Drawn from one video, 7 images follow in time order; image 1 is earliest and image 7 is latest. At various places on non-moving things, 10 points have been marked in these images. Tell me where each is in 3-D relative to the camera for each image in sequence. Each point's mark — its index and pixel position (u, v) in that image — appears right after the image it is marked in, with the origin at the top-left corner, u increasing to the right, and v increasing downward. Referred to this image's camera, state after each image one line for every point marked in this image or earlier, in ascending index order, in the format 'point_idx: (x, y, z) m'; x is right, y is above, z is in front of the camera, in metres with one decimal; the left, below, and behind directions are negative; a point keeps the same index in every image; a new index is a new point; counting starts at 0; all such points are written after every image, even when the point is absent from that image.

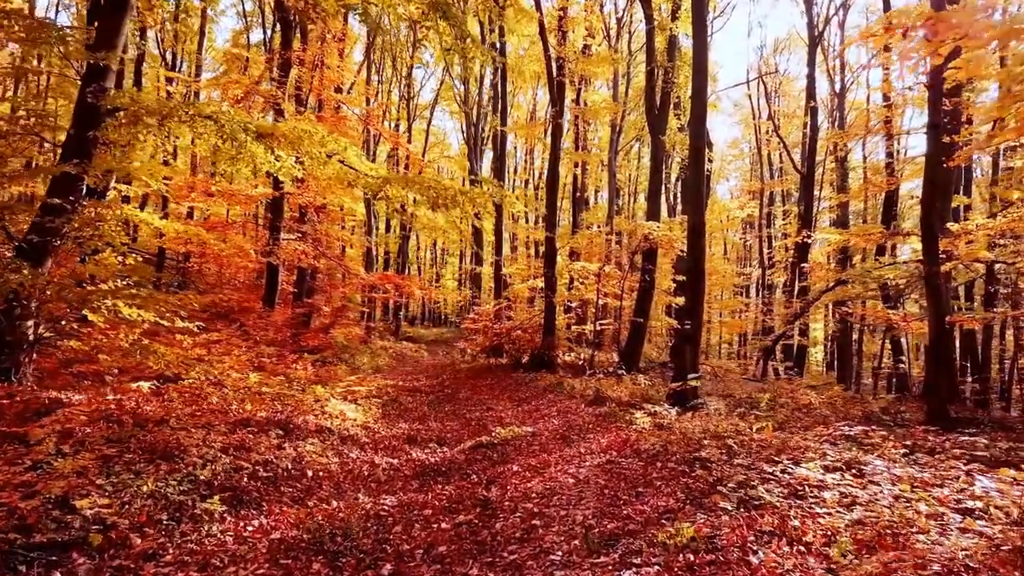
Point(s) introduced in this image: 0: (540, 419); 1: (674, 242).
0: (+0.4, -1.9, +11.4) m
1: (+3.7, +1.0, +17.8) m
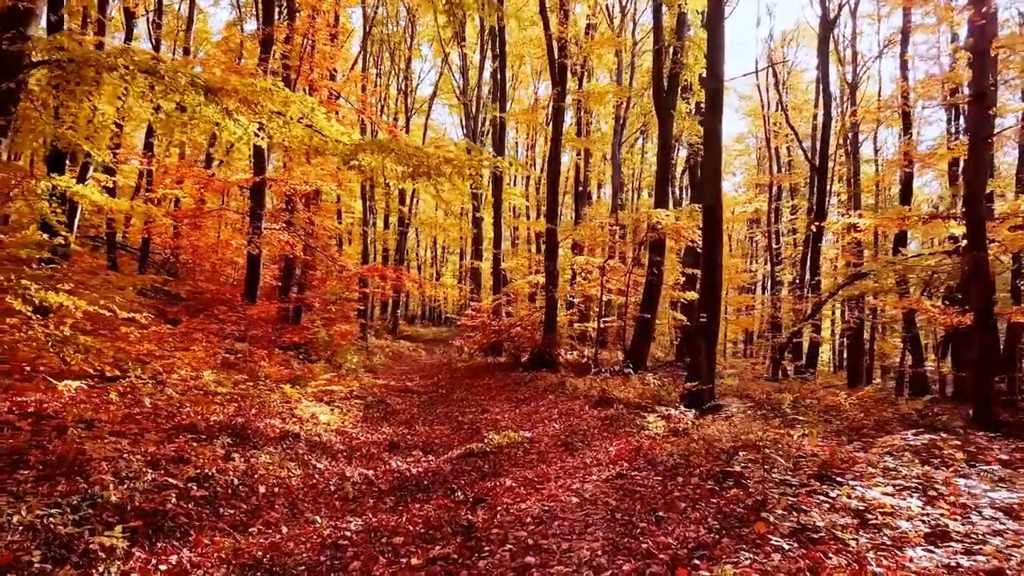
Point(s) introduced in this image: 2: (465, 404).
0: (+0.3, -1.8, +10.2) m
1: (+3.6, +1.2, +16.7) m
2: (-0.8, -2.0, +13.4) m
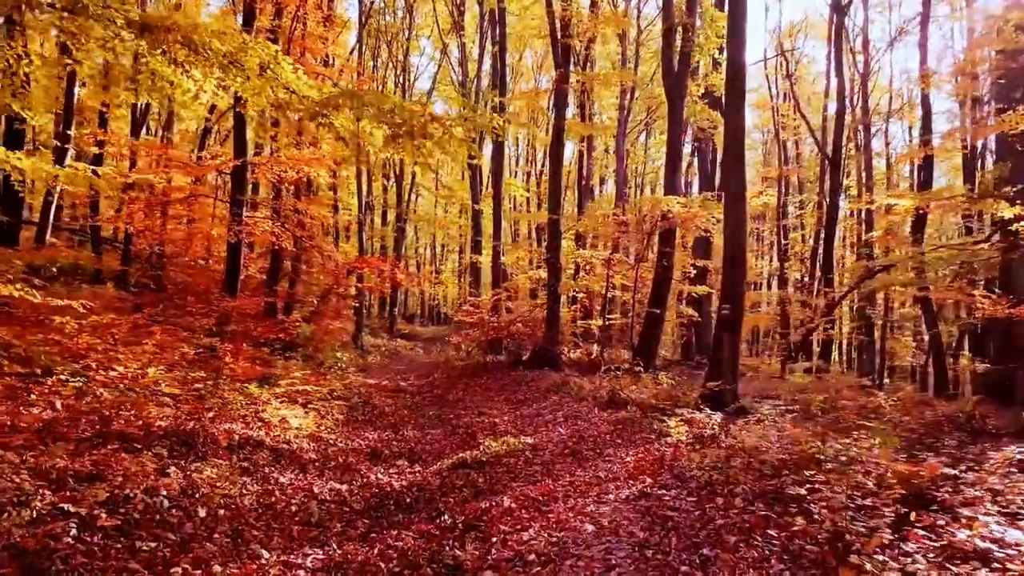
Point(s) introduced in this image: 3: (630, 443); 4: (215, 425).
0: (+0.3, -1.6, +9.1) m
1: (+3.6, +1.3, +15.5) m
2: (-0.8, -1.8, +12.2) m
3: (+1.1, -1.4, +7.2) m
4: (-2.4, -1.1, +6.5) m
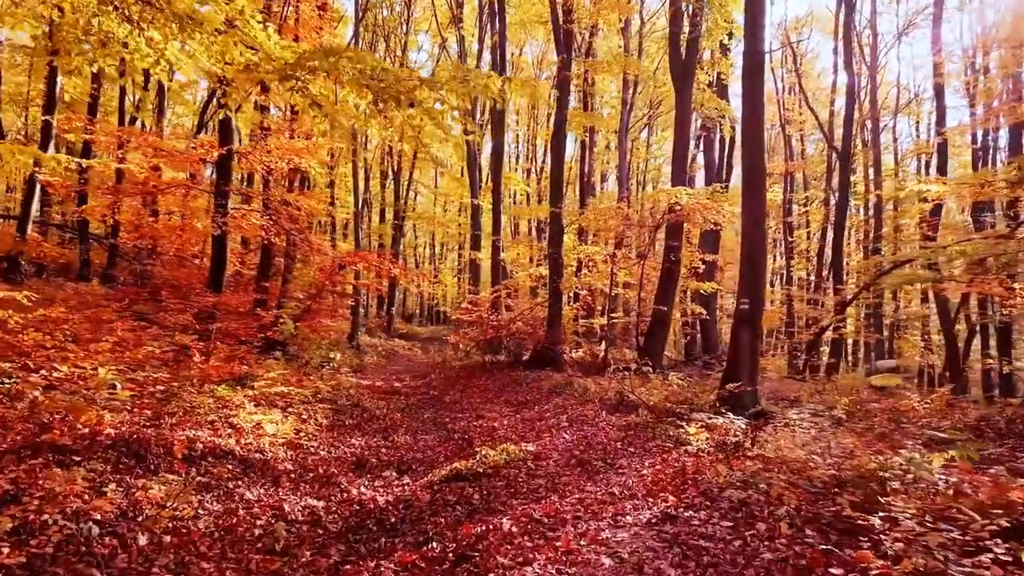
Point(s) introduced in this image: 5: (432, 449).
0: (+0.3, -1.5, +8.3) m
1: (+3.6, +1.4, +14.7) m
2: (-0.8, -1.7, +11.4) m
3: (+1.1, -1.3, +6.4) m
4: (-2.4, -1.0, +5.7) m
5: (-0.8, -1.7, +8.1) m
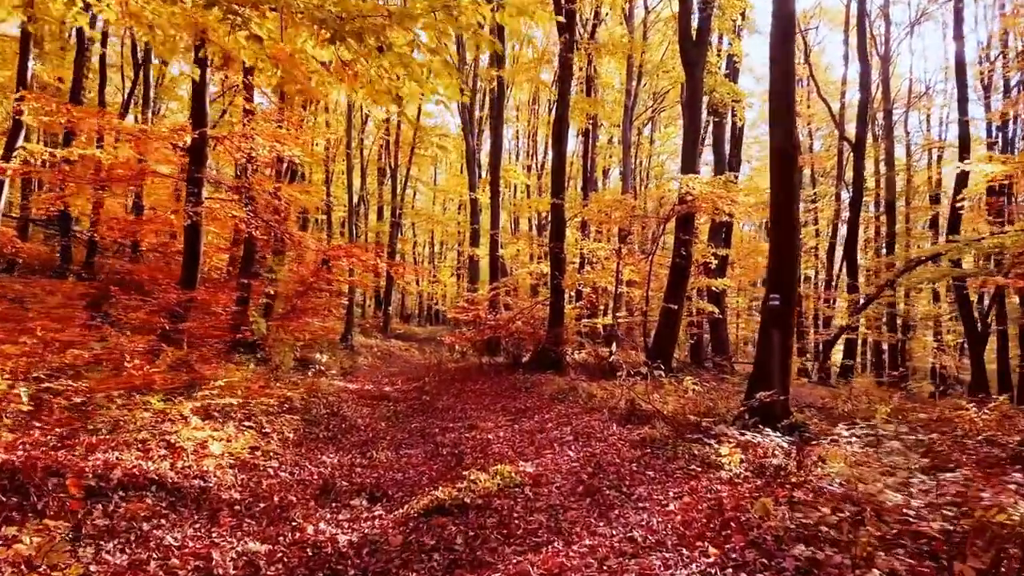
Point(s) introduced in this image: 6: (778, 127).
0: (+0.3, -1.5, +7.2) m
1: (+3.6, +1.5, +13.6) m
2: (-0.8, -1.7, +10.3) m
3: (+1.0, -1.3, +5.3) m
4: (-2.5, -1.0, +4.6) m
5: (-0.9, -1.6, +7.0) m
6: (+2.6, +1.6, +7.7) m
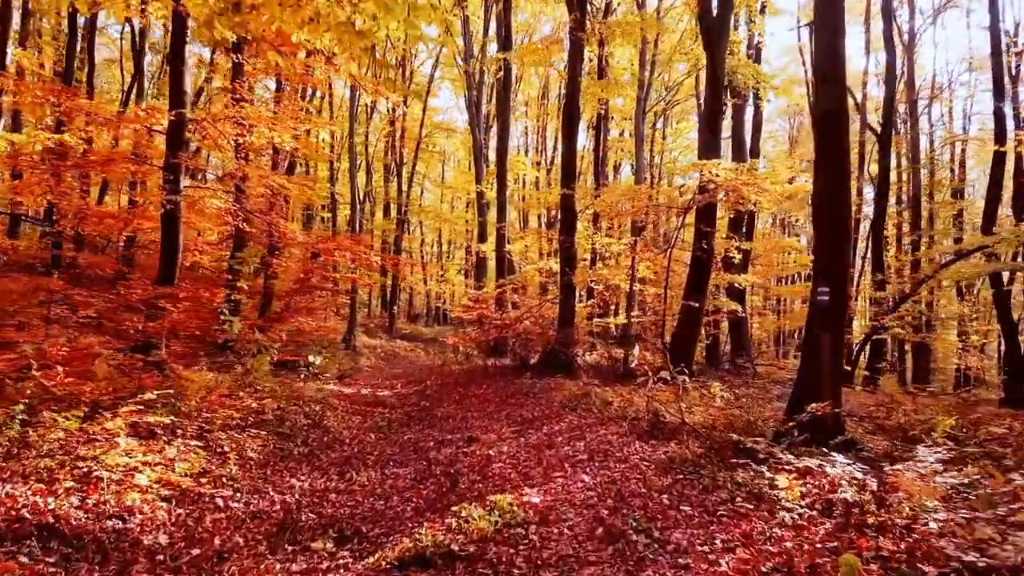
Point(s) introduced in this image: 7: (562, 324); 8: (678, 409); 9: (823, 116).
0: (+0.3, -1.4, +6.1) m
1: (+3.7, +1.5, +12.5) m
2: (-0.8, -1.6, +9.2) m
3: (+1.0, -1.2, +4.2) m
4: (-2.5, -0.9, +3.5) m
5: (-0.8, -1.5, +5.9) m
6: (+2.6, +1.6, +6.6) m
7: (+0.8, -0.6, +12.7) m
8: (+1.6, -1.2, +7.9) m
9: (+2.6, +1.4, +6.6) m
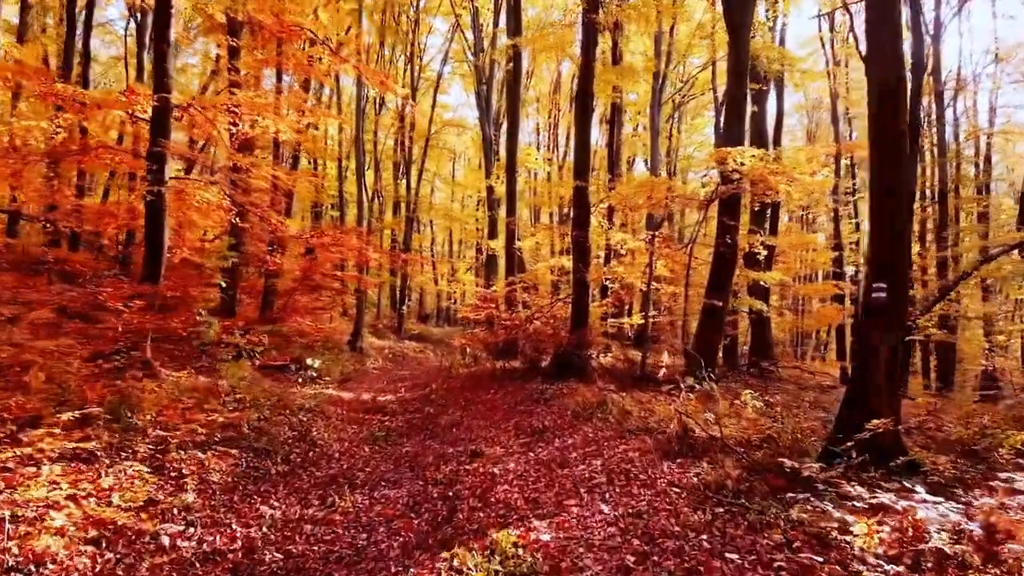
0: (+0.4, -1.4, +5.2) m
1: (+3.8, +1.6, +11.5) m
2: (-0.7, -1.6, +8.3) m
3: (+1.1, -1.2, +3.3) m
4: (-2.5, -0.9, +2.7) m
5: (-0.8, -1.5, +5.0) m
6: (+2.7, +1.7, +5.6) m
7: (+1.0, -0.5, +11.8) m
8: (+1.7, -1.2, +7.0) m
9: (+2.7, +1.5, +5.7) m
